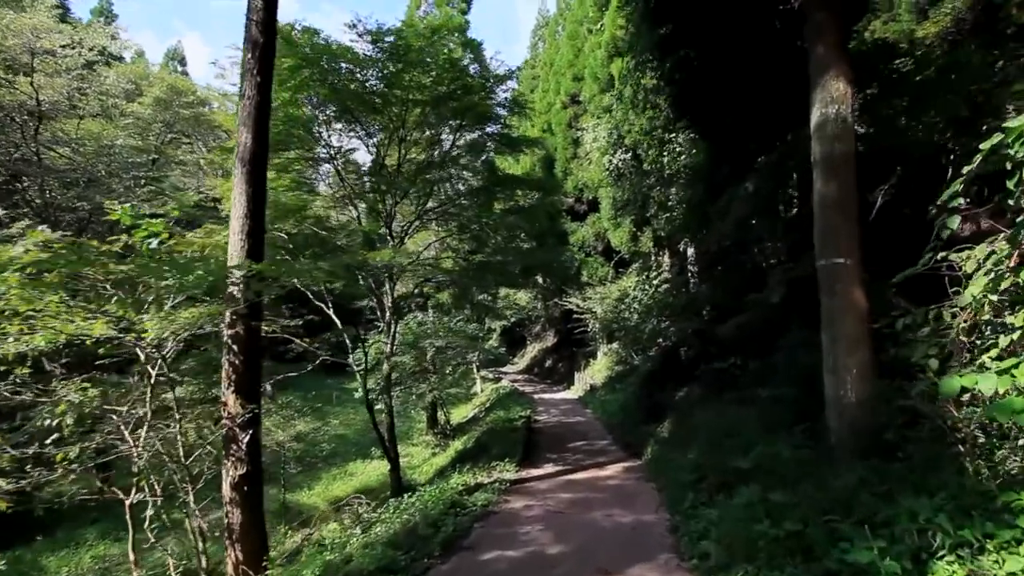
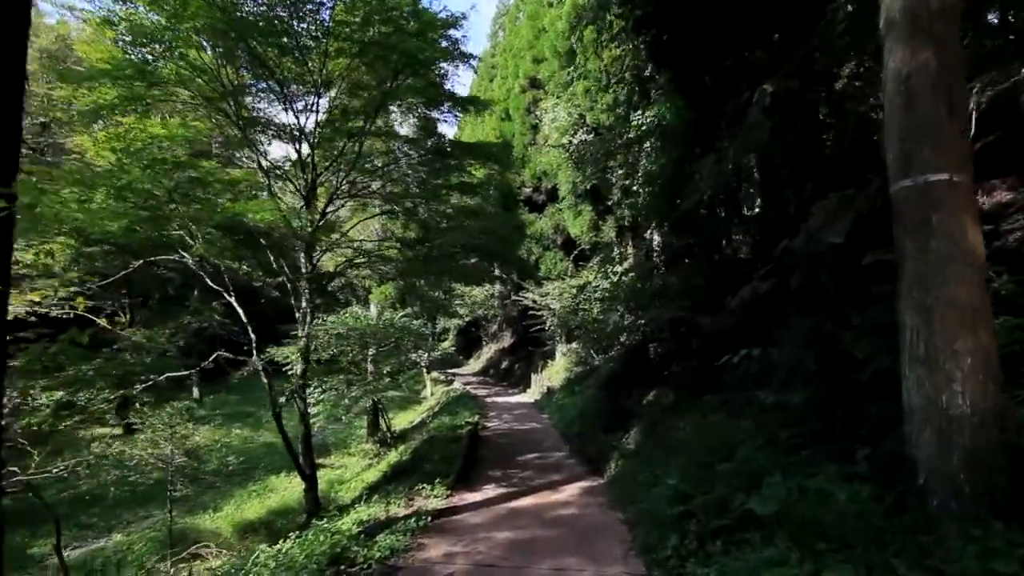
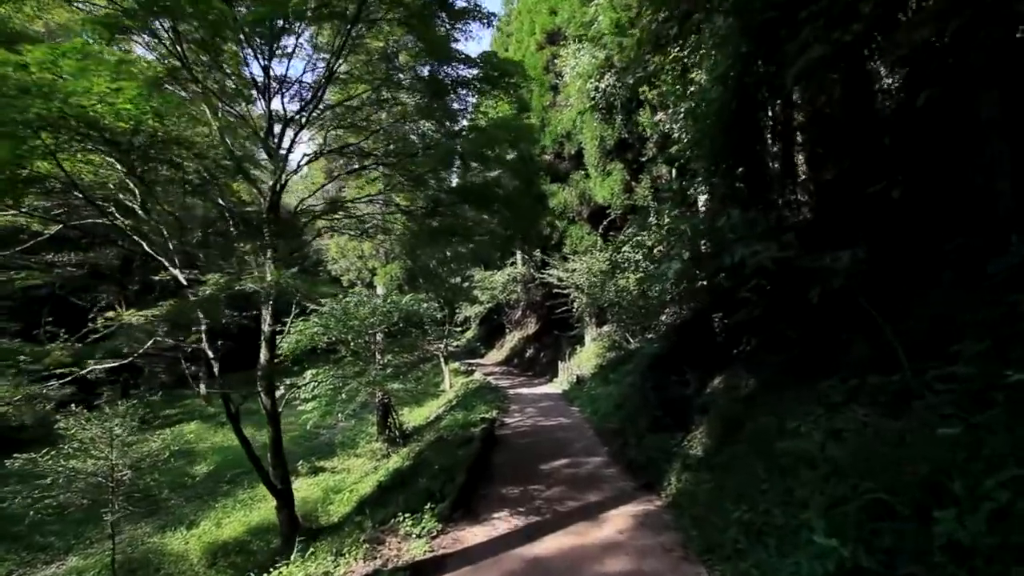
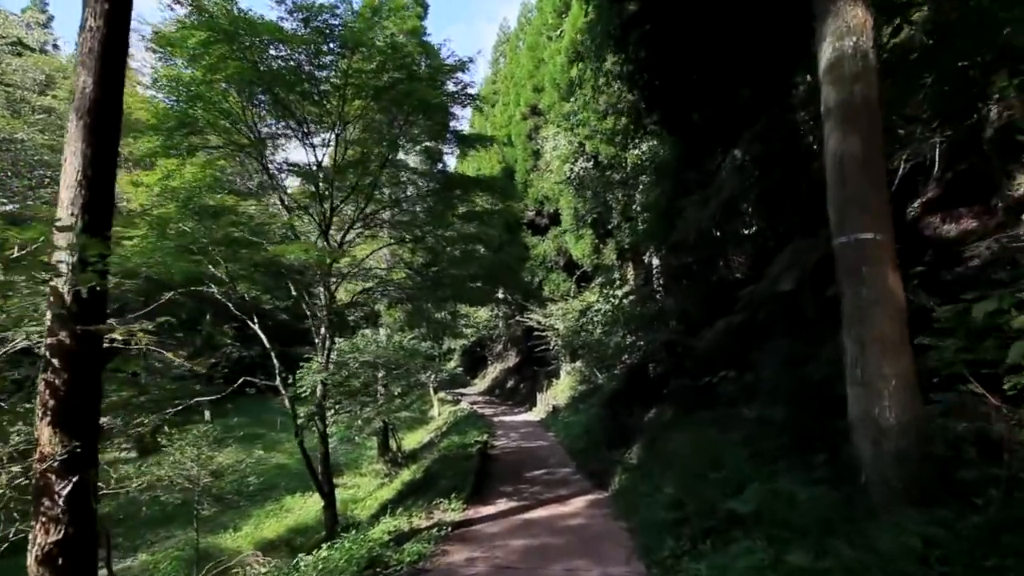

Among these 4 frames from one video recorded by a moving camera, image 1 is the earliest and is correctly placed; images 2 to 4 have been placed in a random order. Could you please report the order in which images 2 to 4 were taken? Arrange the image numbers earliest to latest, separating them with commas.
4, 2, 3
